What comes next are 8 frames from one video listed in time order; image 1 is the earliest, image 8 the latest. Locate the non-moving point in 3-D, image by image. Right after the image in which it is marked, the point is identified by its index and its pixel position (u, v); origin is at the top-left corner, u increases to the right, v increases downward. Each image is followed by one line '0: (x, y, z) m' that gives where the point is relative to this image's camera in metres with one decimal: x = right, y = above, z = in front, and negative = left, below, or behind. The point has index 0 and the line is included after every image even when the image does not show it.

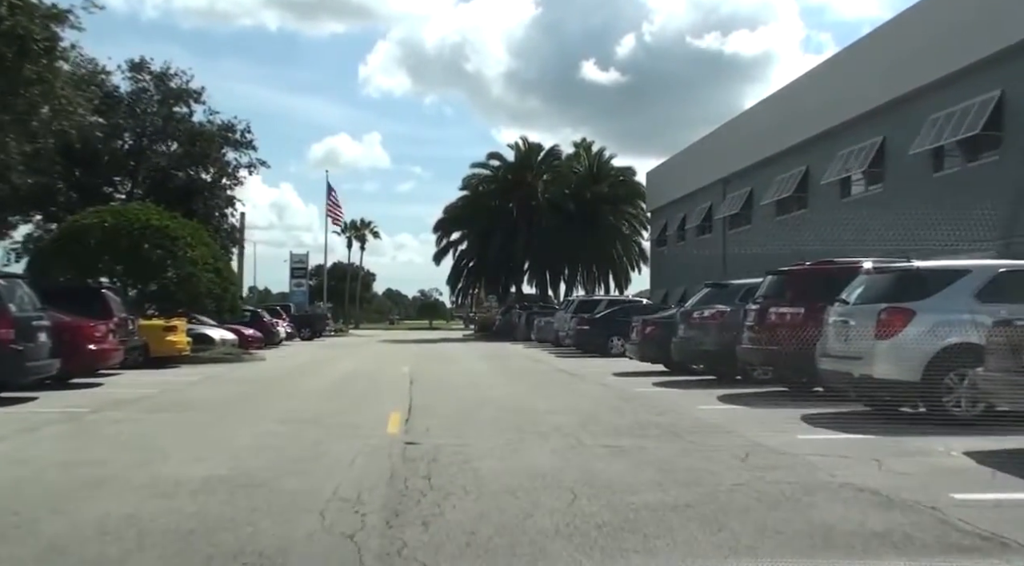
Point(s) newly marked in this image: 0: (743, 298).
0: (+4.9, -0.3, +16.9) m
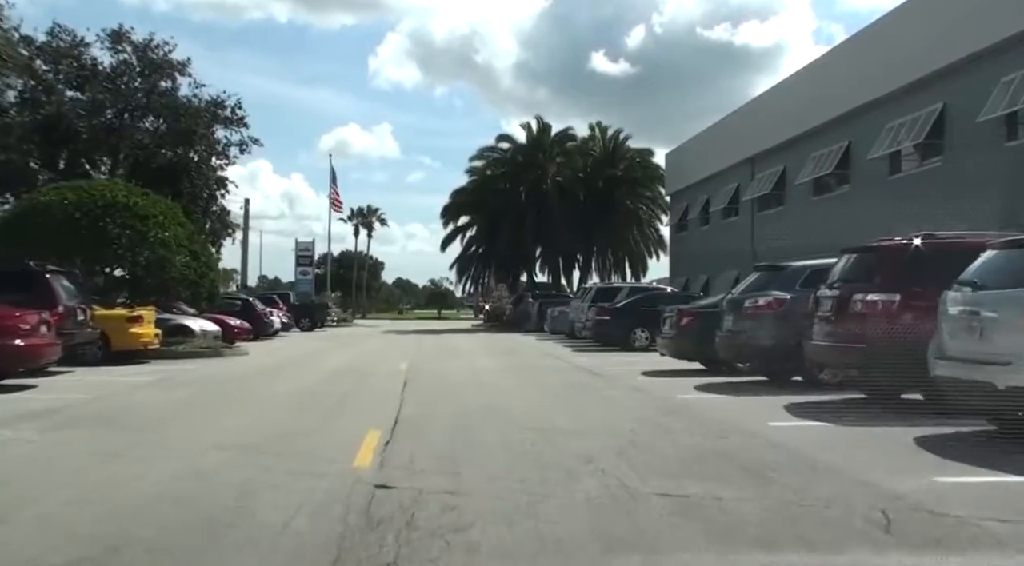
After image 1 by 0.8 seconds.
0: (+5.1, 0.0, +14.0) m
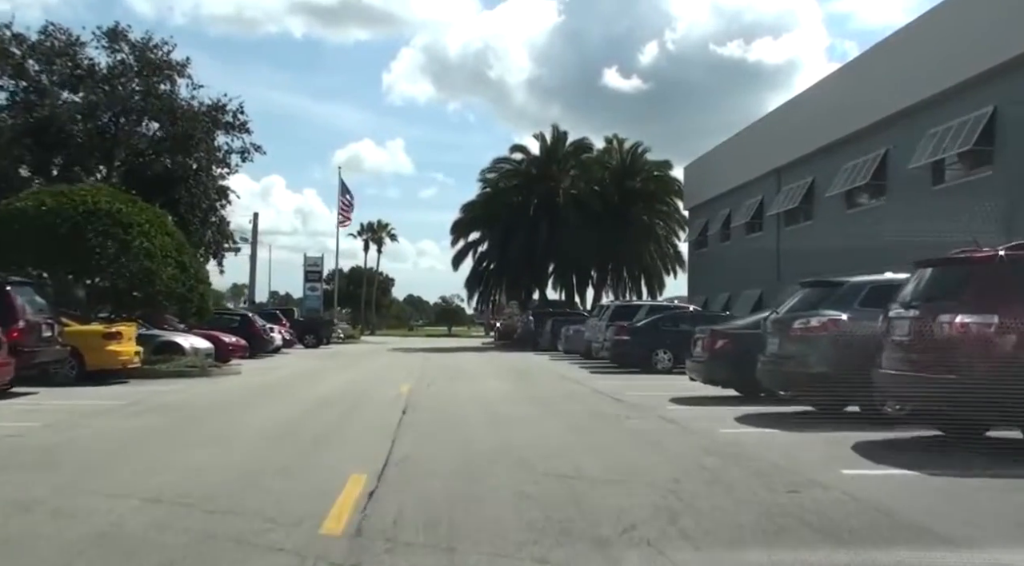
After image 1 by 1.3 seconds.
0: (+5.3, -0.3, +12.1) m
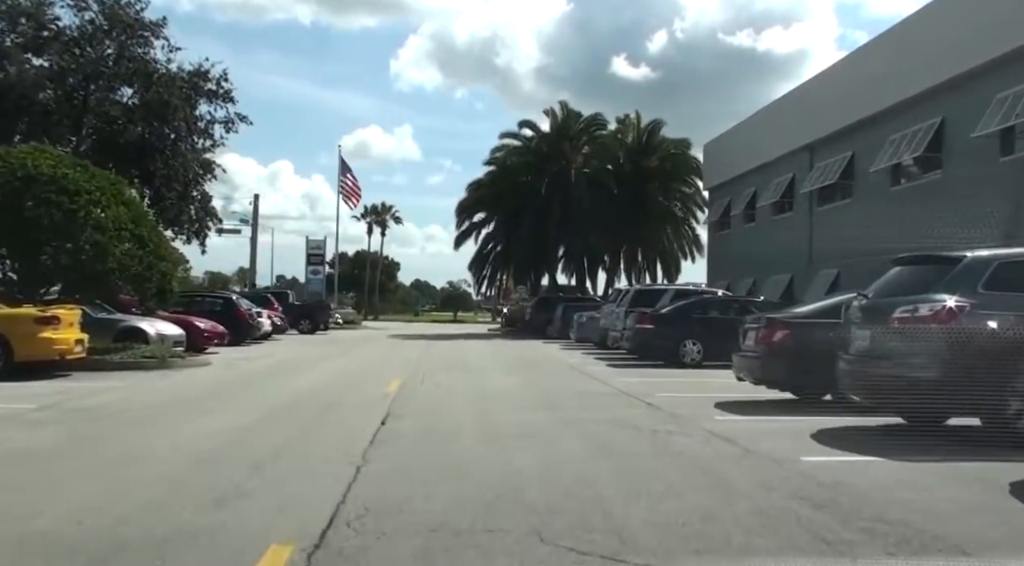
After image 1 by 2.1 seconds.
0: (+5.4, 0.0, +9.2) m
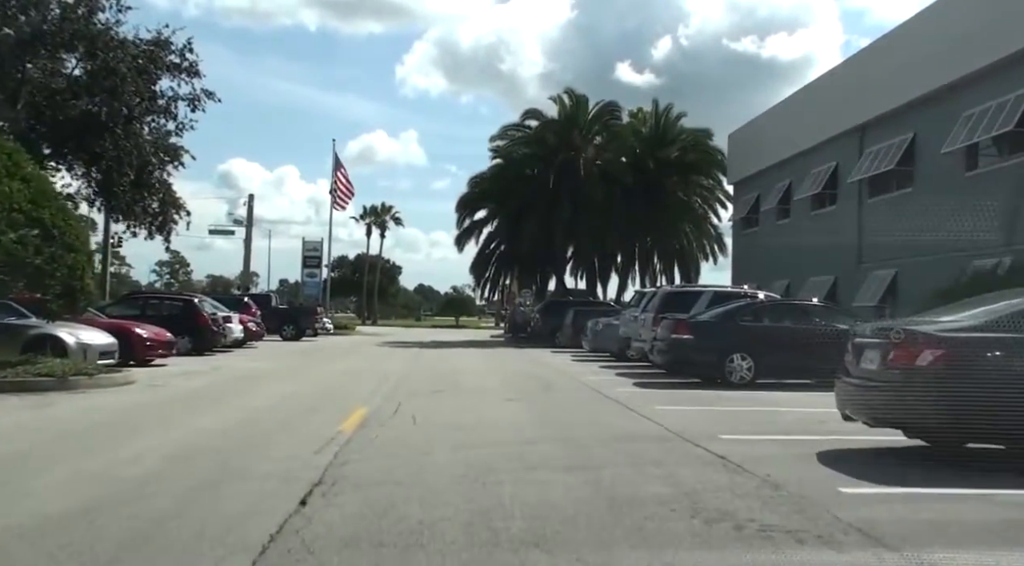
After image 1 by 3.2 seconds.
0: (+5.4, 0.0, +5.0) m
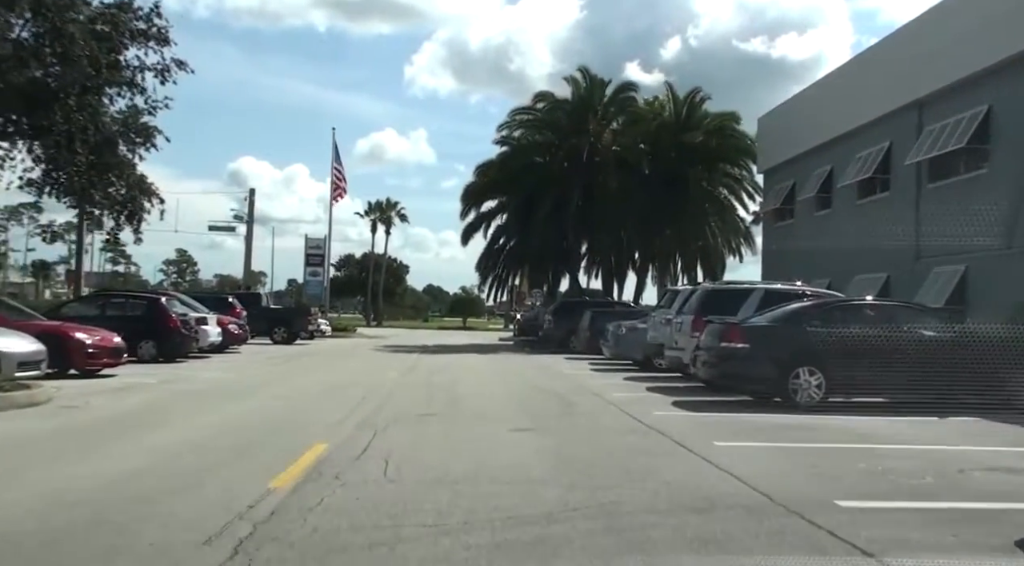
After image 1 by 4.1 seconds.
0: (+5.5, +0.1, +1.6) m
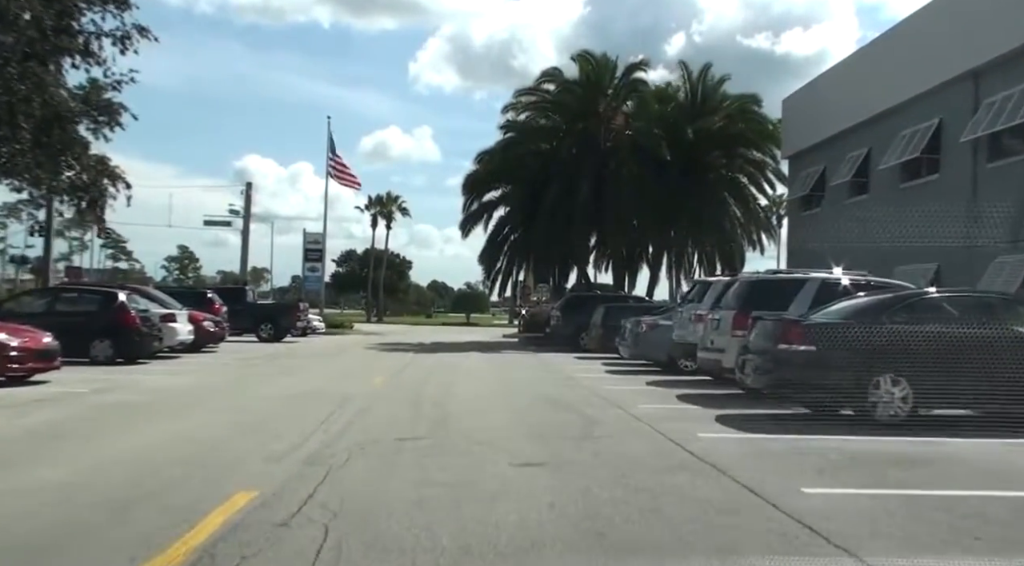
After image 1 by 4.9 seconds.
0: (+5.5, +0.3, -1.3) m
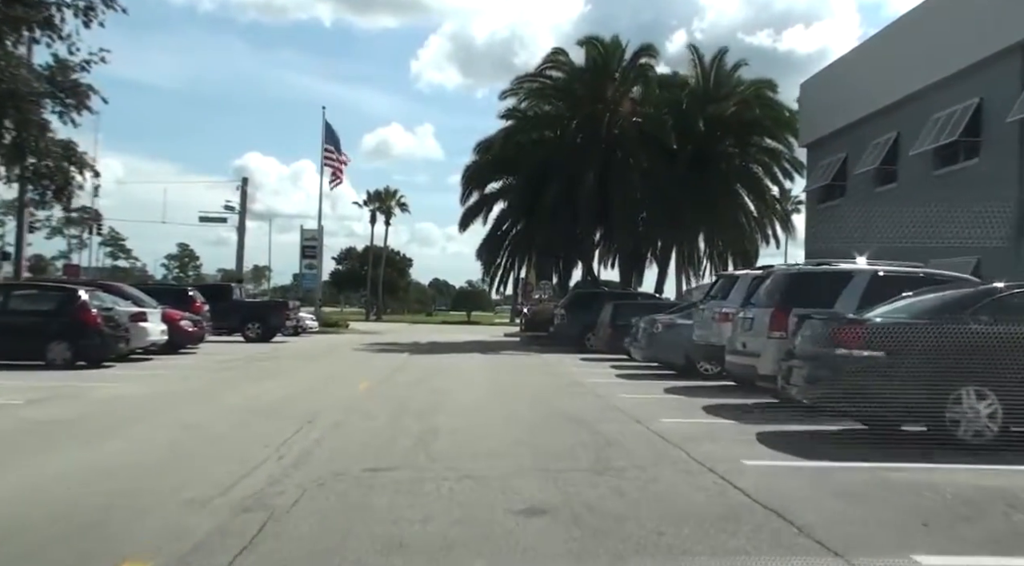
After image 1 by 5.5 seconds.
0: (+5.4, +0.3, -3.3) m
